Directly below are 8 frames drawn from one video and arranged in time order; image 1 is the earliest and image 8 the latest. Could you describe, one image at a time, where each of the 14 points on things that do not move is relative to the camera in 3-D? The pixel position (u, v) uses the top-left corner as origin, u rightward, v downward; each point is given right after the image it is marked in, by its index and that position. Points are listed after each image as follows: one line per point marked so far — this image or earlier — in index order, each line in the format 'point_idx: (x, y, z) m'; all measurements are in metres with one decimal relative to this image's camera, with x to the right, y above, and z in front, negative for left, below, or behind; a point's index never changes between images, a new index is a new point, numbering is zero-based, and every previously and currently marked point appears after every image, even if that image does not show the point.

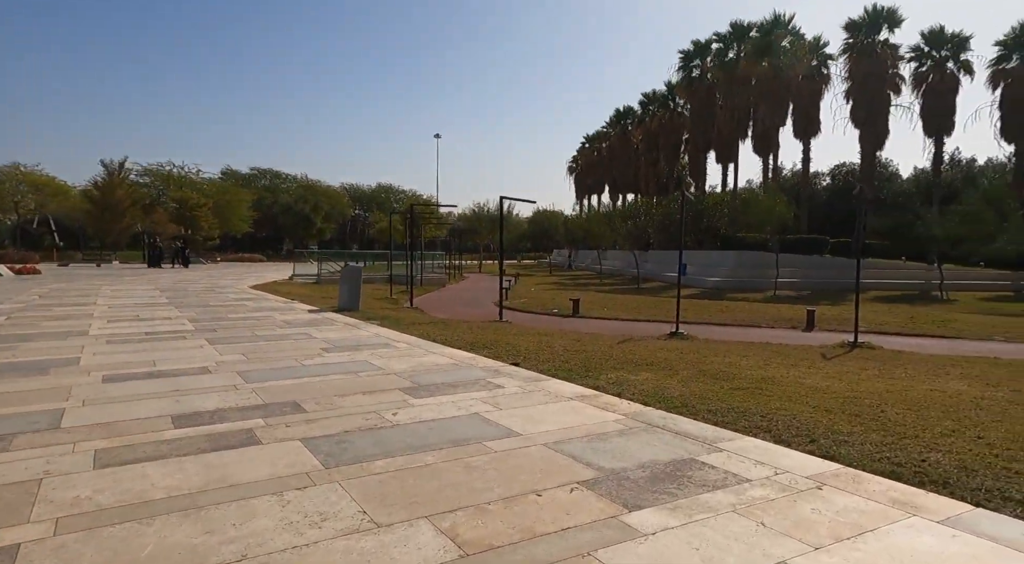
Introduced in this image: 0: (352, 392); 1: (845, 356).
0: (-1.4, -0.9, +5.3) m
1: (+5.0, -1.1, +9.3) m
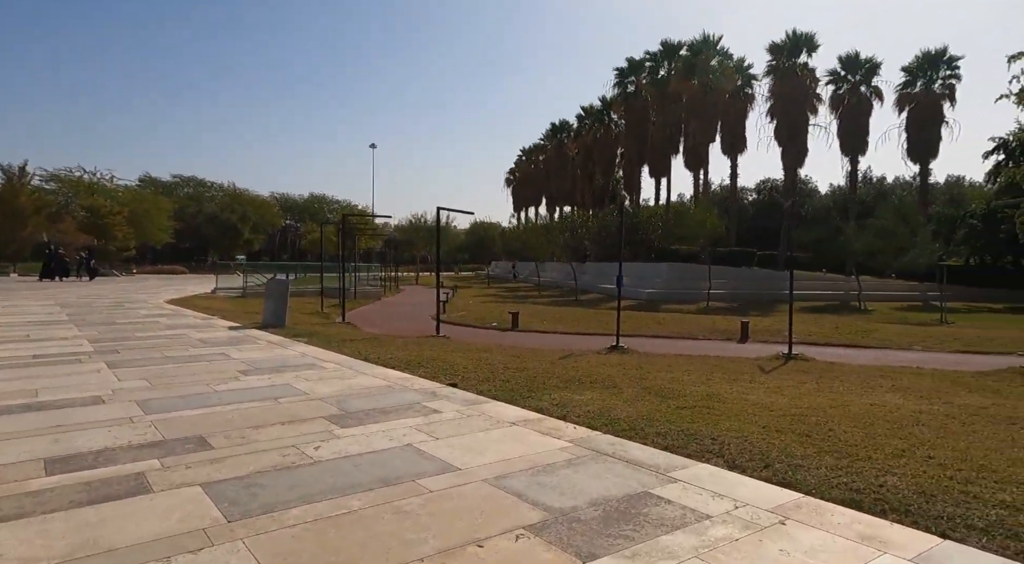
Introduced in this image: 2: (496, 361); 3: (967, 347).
0: (-1.9, -1.1, +4.7) m
1: (+4.1, -1.3, +9.4) m
2: (-0.2, -1.2, +9.0) m
3: (+10.6, -1.5, +14.5) m
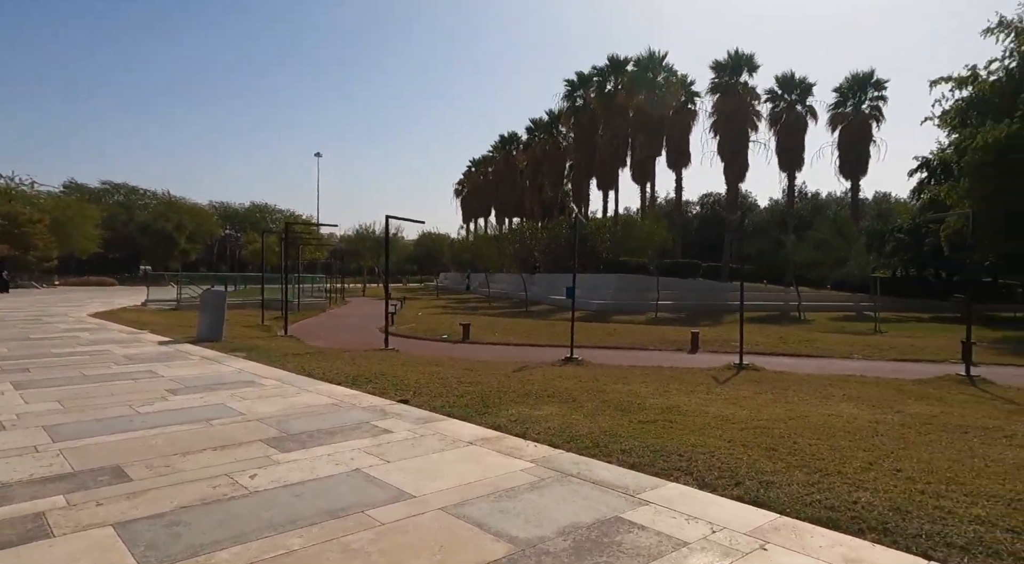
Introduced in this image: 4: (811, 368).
0: (-2.2, -1.1, +4.3) m
1: (+3.4, -1.5, +9.4) m
2: (-0.9, -1.3, +8.6) m
3: (+9.4, -1.8, +15.0) m
4: (+5.8, -1.7, +12.0) m
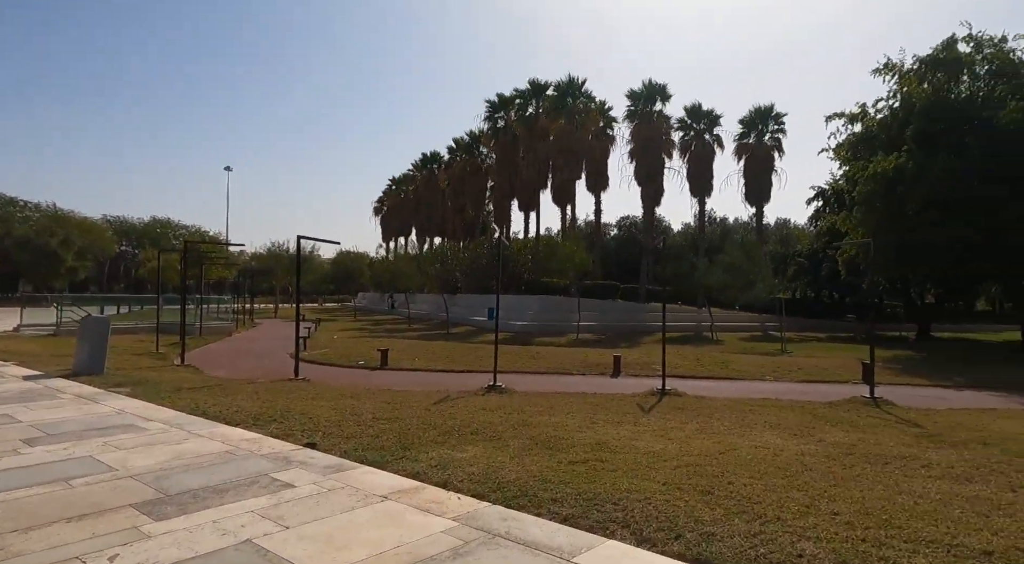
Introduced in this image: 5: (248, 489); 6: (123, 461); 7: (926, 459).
0: (-2.6, -1.4, +3.5) m
1: (+2.2, -1.9, +9.3) m
2: (-1.9, -1.7, +8.0) m
3: (+7.5, -2.4, +15.6) m
4: (+4.3, -2.2, +12.2) m
5: (-1.8, -1.4, +4.3) m
6: (-3.0, -1.4, +4.8) m
7: (+3.9, -1.7, +5.9) m
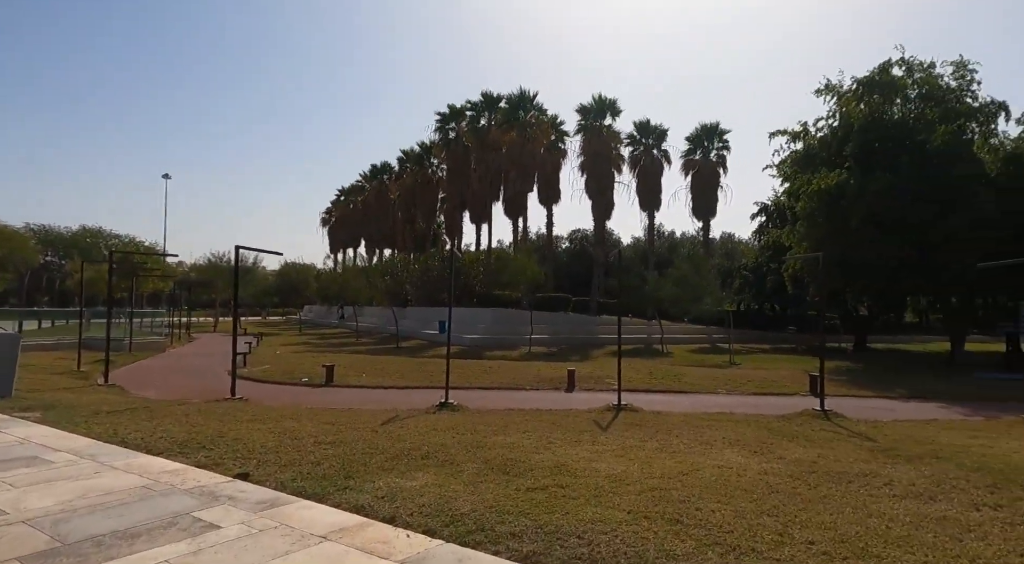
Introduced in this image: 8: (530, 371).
0: (-2.8, -1.4, +2.9) m
1: (+1.5, -2.1, +9.1) m
2: (-2.5, -1.8, +7.4) m
3: (+6.3, -2.7, +15.8) m
4: (+3.3, -2.4, +12.1) m
5: (-2.1, -1.5, +3.7) m
6: (-3.3, -1.5, +4.2) m
7: (+3.5, -1.8, +5.8) m
8: (+0.5, -2.5, +17.7) m
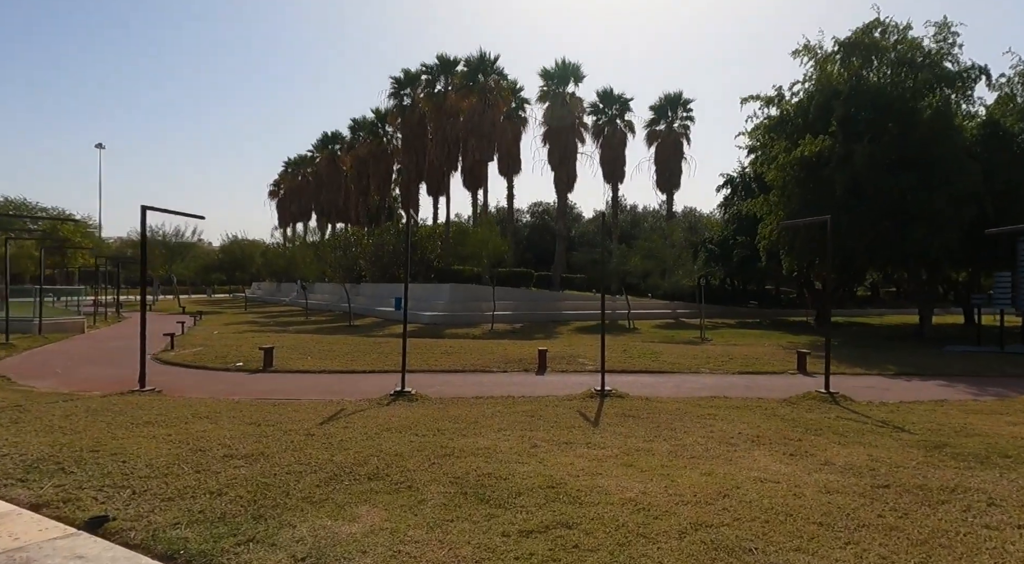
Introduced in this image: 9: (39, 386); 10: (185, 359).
0: (-2.8, -1.2, +1.2) m
1: (+1.2, -1.6, +7.6) m
2: (-2.7, -1.5, +5.7) m
3: (+5.5, -2.0, +14.6) m
4: (+2.8, -1.9, +10.8) m
5: (-2.1, -1.3, +2.0) m
6: (-3.3, -1.3, +2.4) m
7: (+3.3, -1.5, +4.5) m
8: (-0.4, -1.8, +16.2) m
9: (-7.8, -1.7, +10.3) m
10: (-7.5, -1.7, +14.2) m
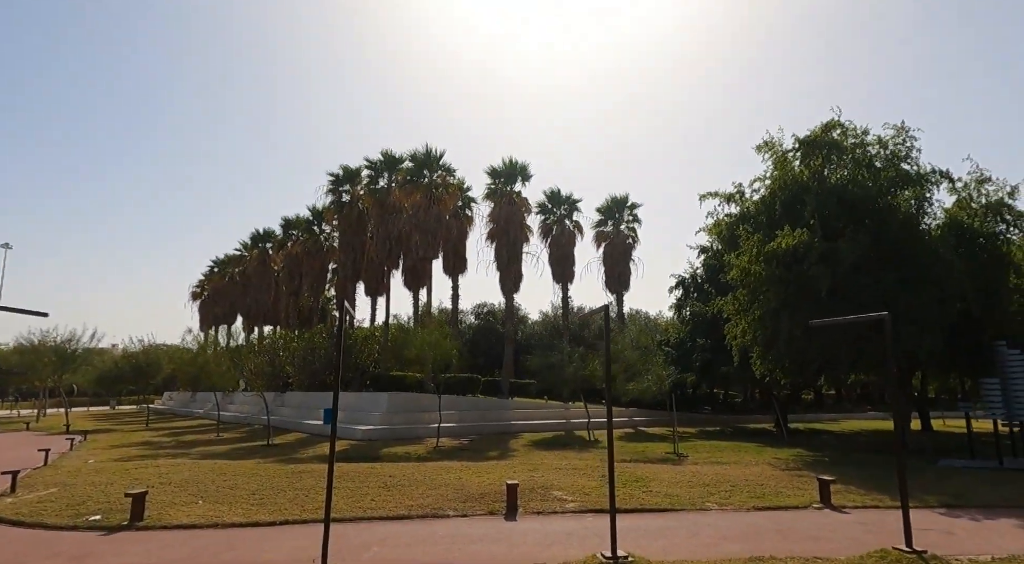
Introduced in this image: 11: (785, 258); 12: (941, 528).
0: (-2.2, -1.2, -1.9) m
1: (+1.1, -2.6, +4.8) m
2: (-2.6, -2.1, +2.5) m
3: (+4.7, -4.2, +12.0) m
4: (+2.4, -3.4, +8.0) m
5: (-1.6, -1.4, -1.0) m
6: (-2.9, -1.4, -0.8) m
7: (+3.6, -2.0, +1.9) m
8: (-1.4, -4.2, +12.9) m
9: (-8.1, -3.0, +6.5) m
10: (-8.1, -3.8, +10.3) m
11: (+8.3, +0.7, +19.2) m
12: (+6.4, -3.6, +9.2) m
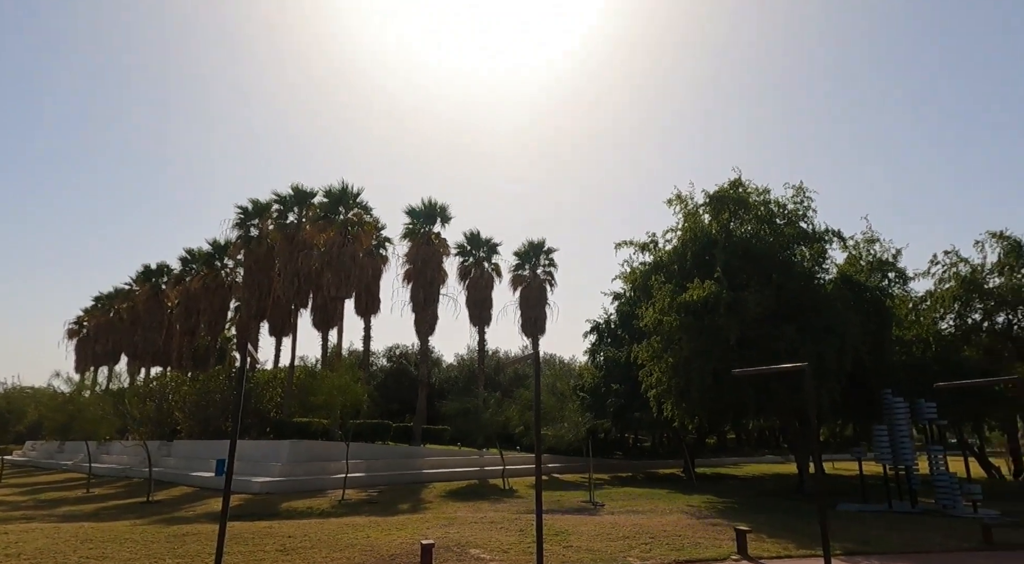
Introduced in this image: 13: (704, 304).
0: (-1.7, -1.0, -2.7) m
1: (+0.6, -3.0, +4.2) m
2: (-2.8, -2.2, +1.6) m
3: (+3.1, -5.1, +11.8) m
4: (+1.4, -4.0, +7.6) m
5: (-1.3, -1.2, -1.7) m
6: (-2.6, -1.2, -1.7) m
7: (+3.4, -2.2, +1.8) m
8: (-3.0, -5.0, +11.9) m
9: (-8.8, -3.2, +4.7) m
10: (-9.4, -4.2, +8.4) m
11: (+5.8, -0.8, +19.7) m
12: (+5.2, -4.4, +9.3) m
13: (+6.0, -0.7, +19.6) m
